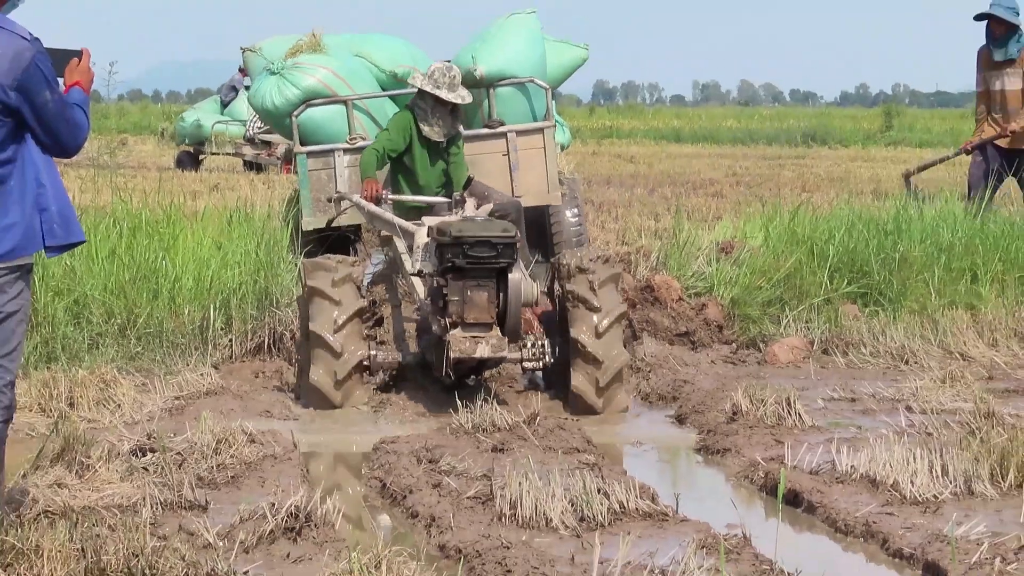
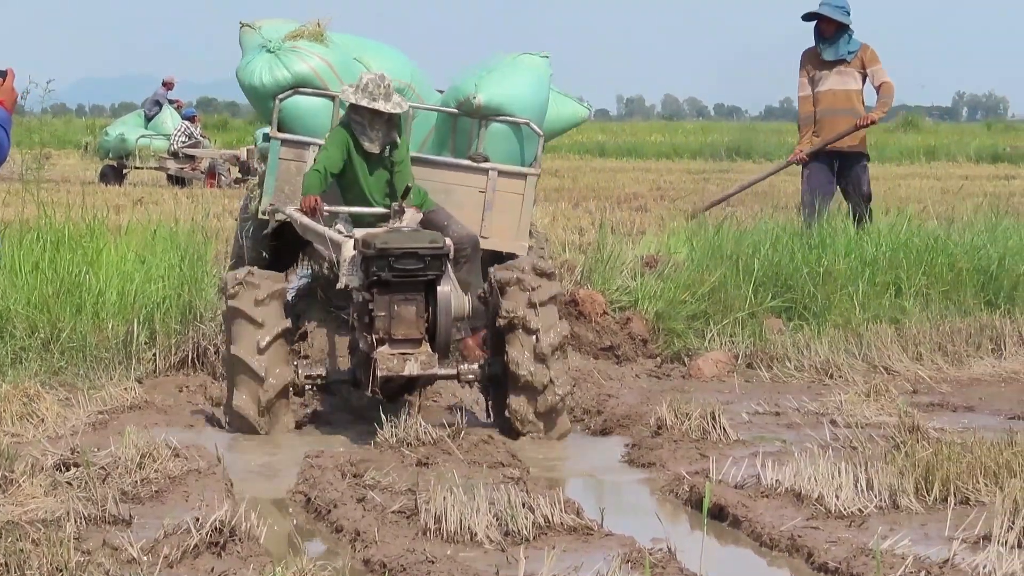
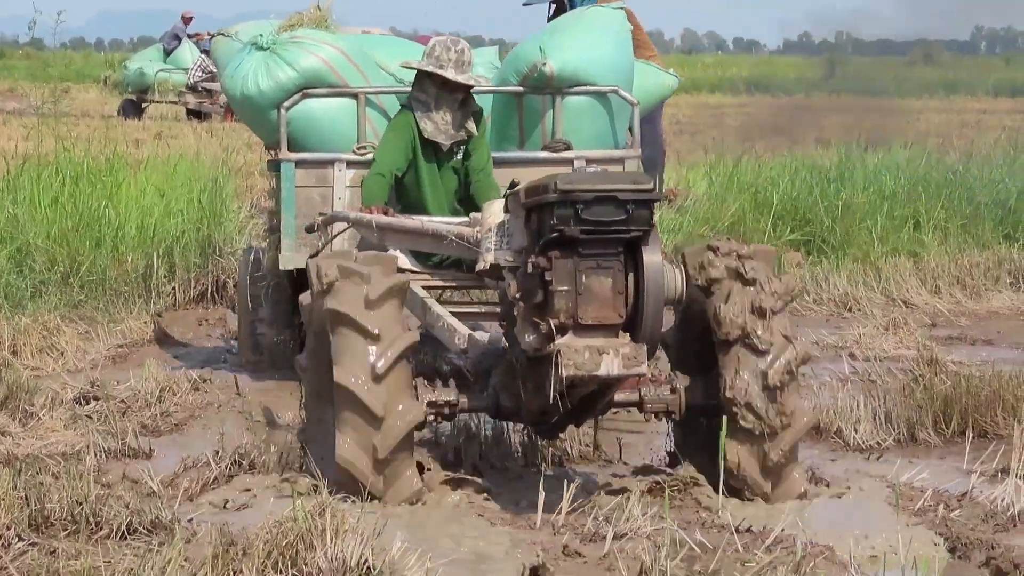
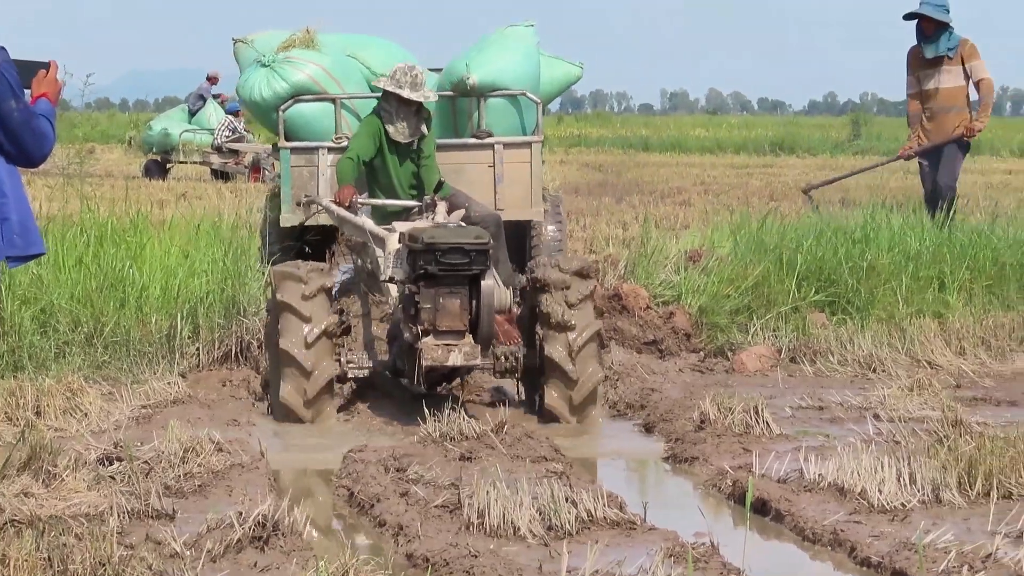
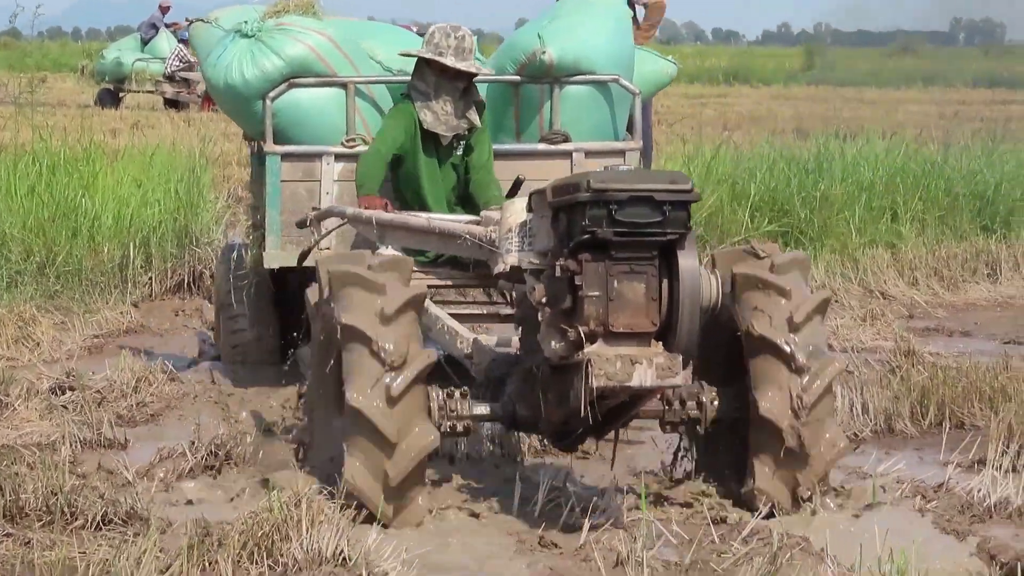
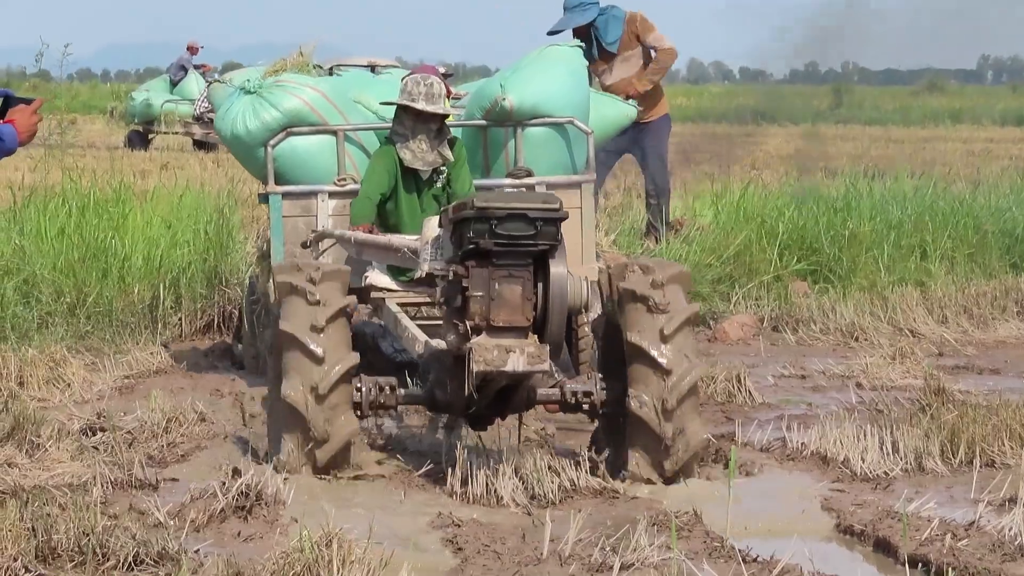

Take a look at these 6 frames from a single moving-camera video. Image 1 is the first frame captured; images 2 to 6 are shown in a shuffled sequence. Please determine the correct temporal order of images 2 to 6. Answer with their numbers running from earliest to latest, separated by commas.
4, 2, 6, 3, 5
